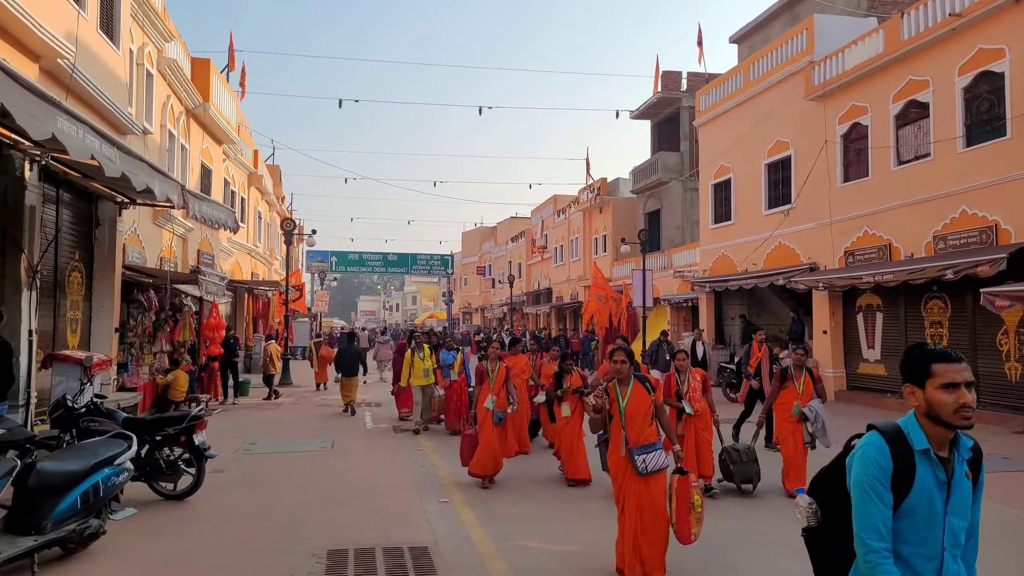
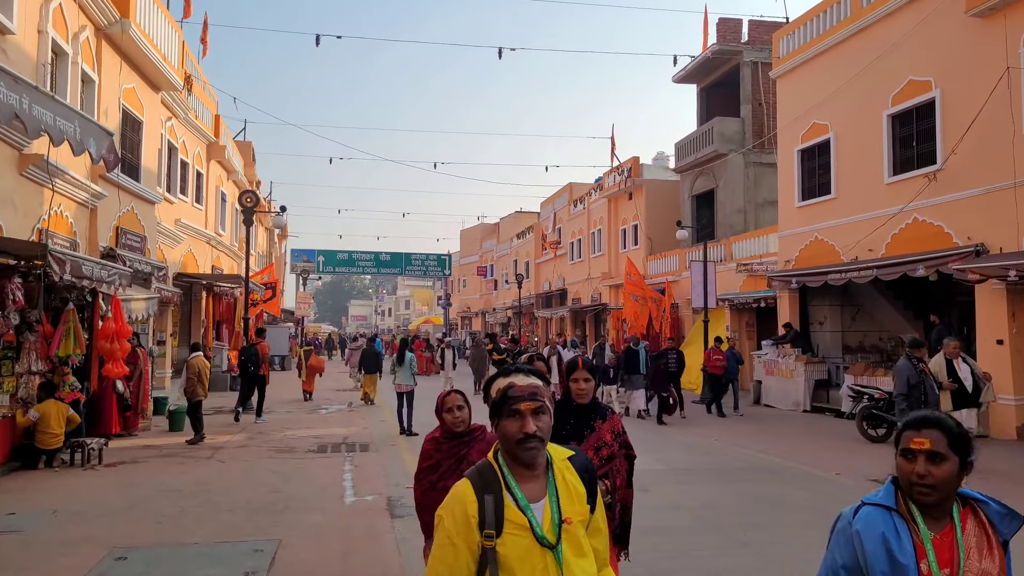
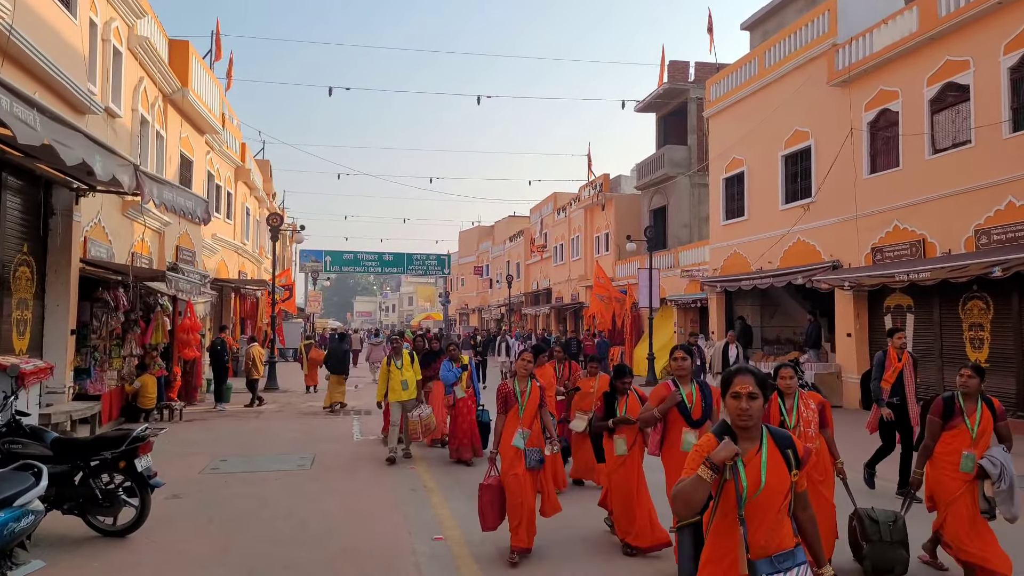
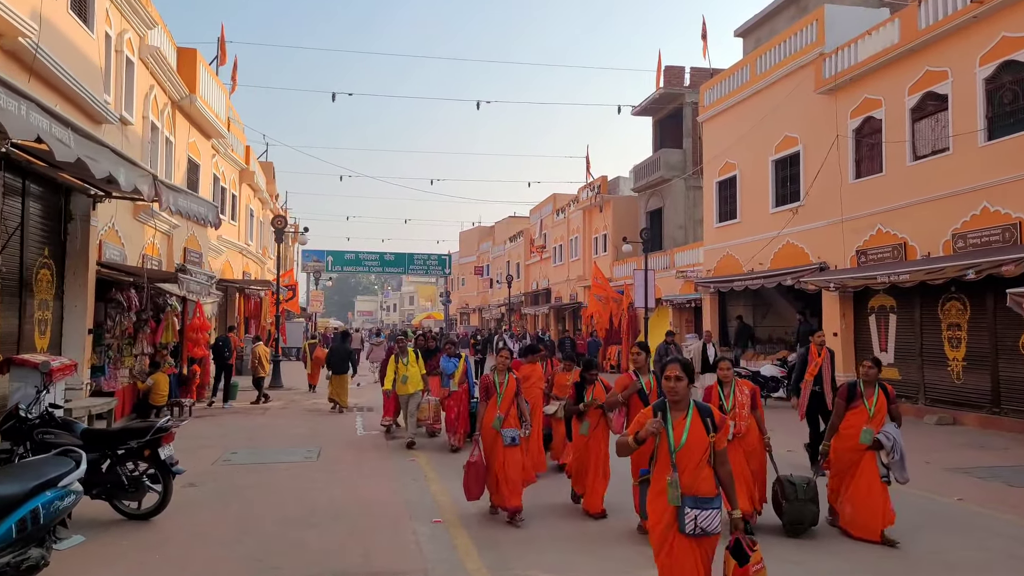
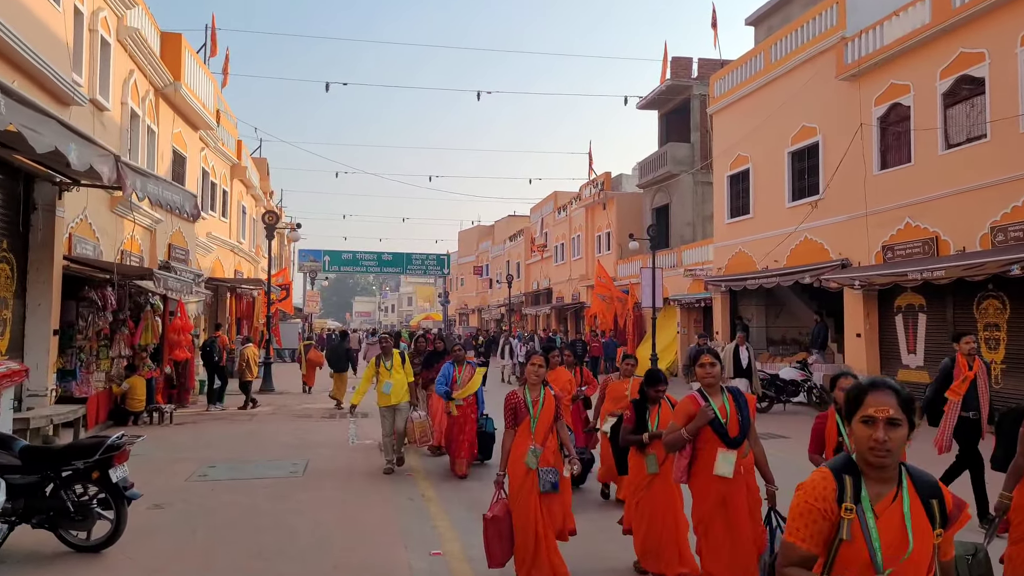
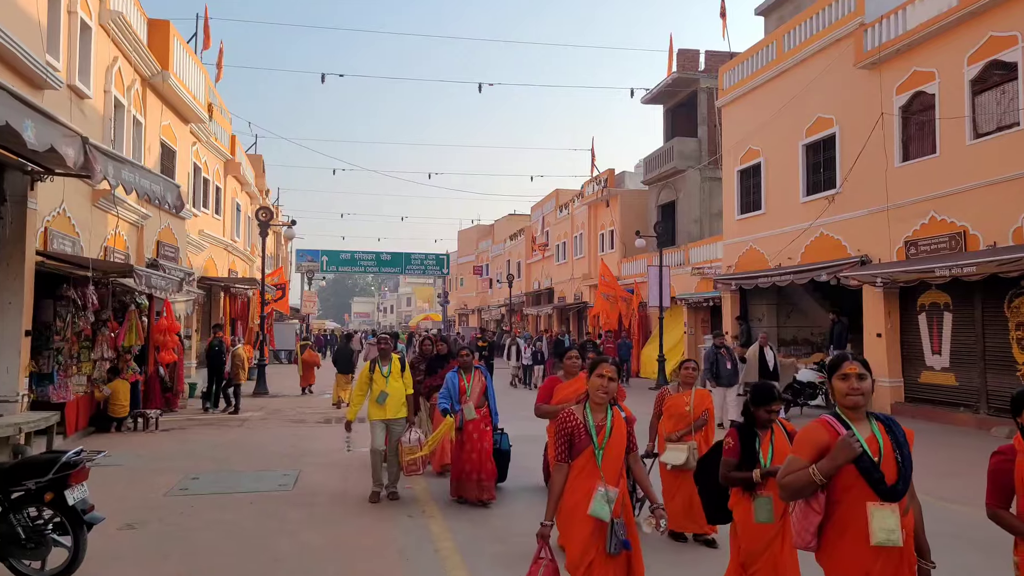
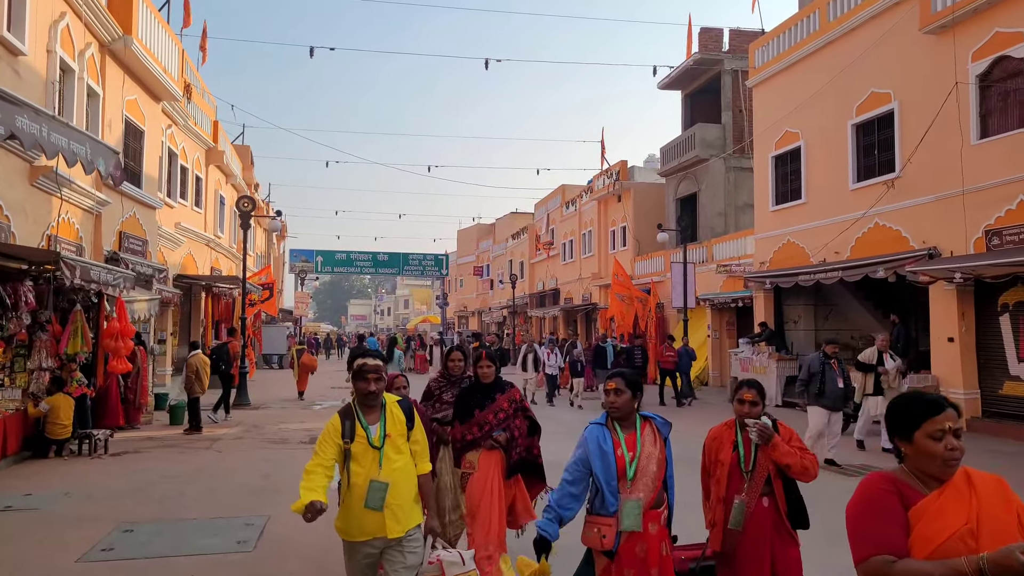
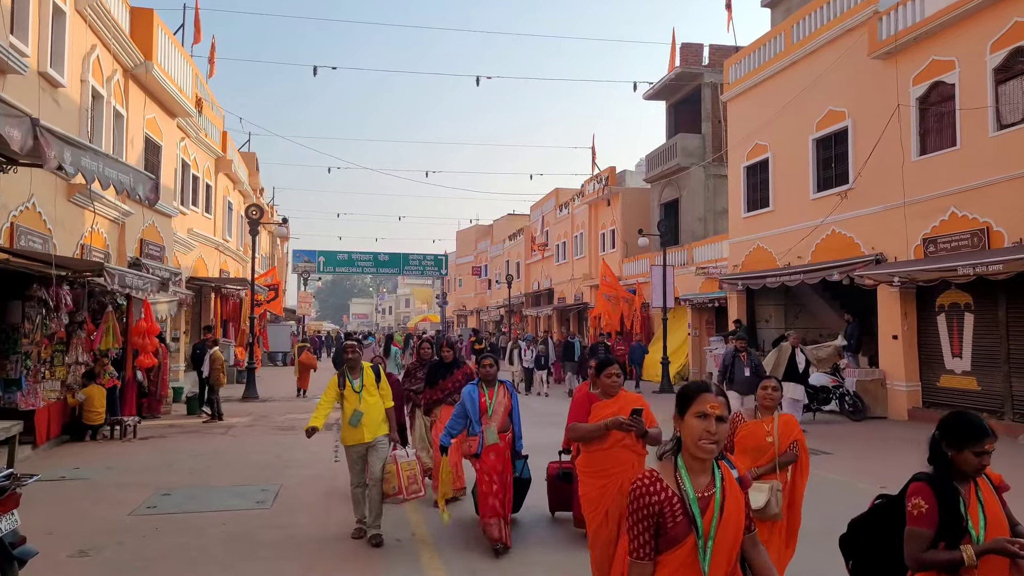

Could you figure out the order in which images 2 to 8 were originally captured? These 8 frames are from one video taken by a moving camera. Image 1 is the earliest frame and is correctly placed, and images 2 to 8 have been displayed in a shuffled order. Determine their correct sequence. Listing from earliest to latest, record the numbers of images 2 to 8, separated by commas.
4, 3, 5, 6, 8, 7, 2
